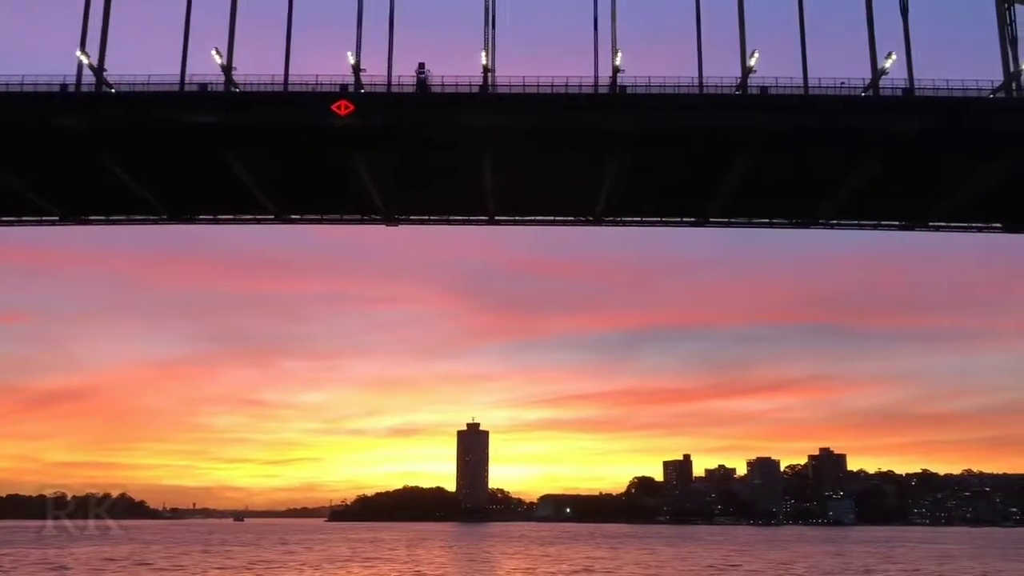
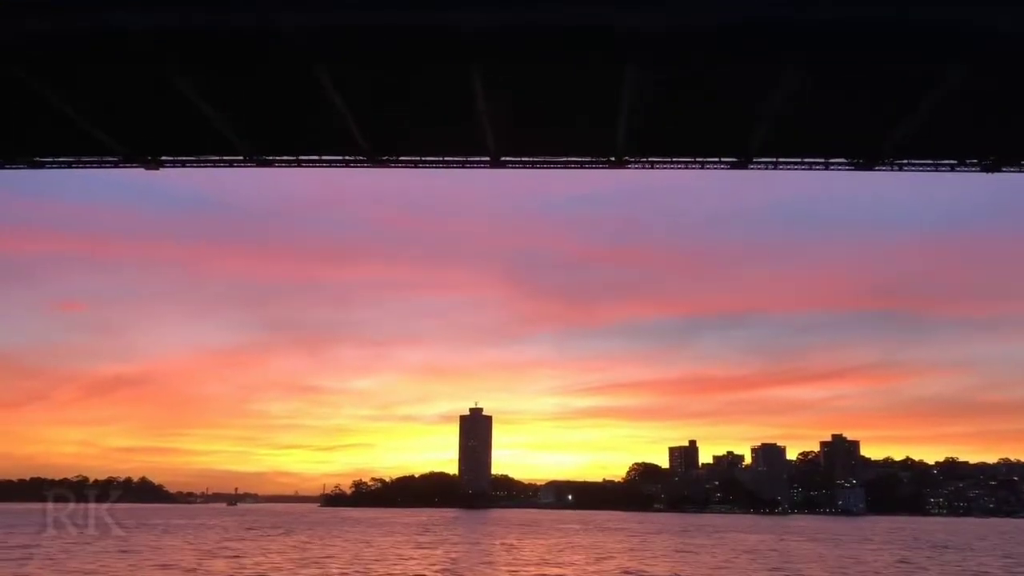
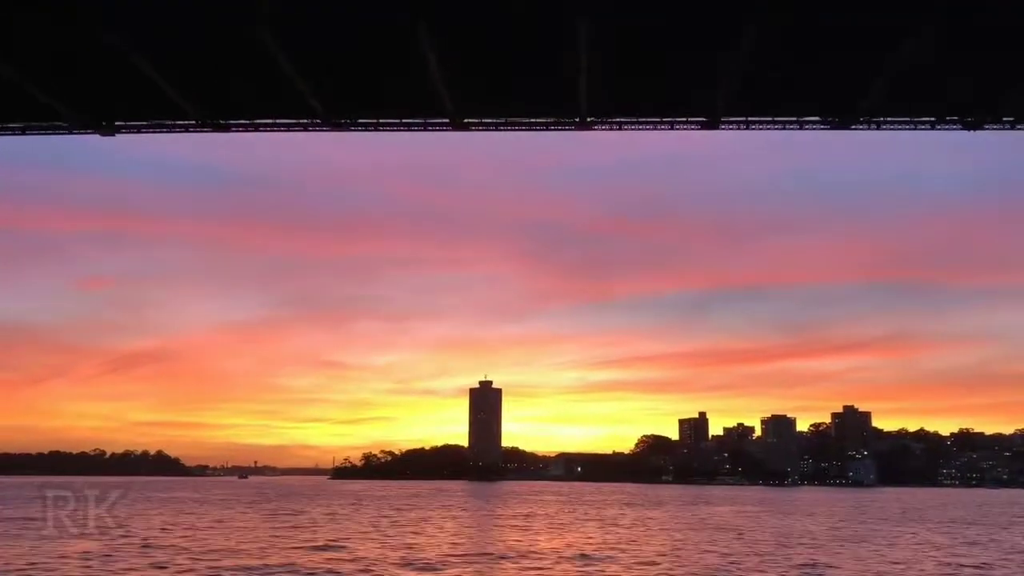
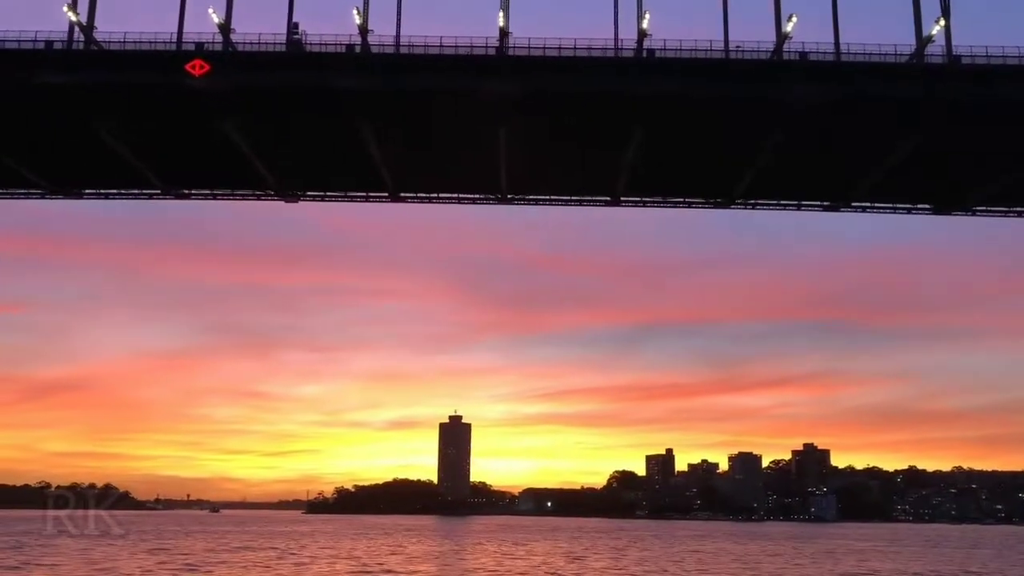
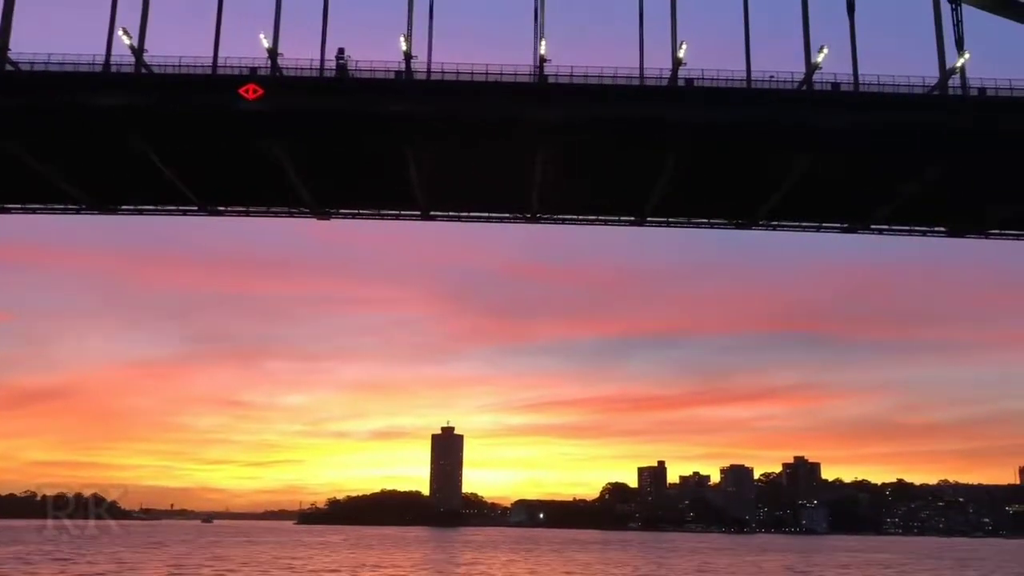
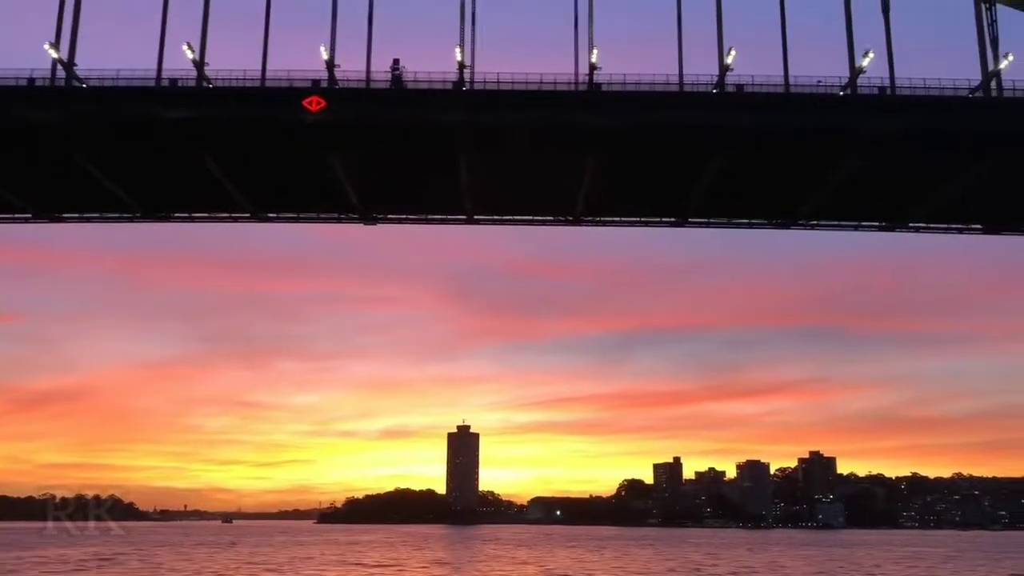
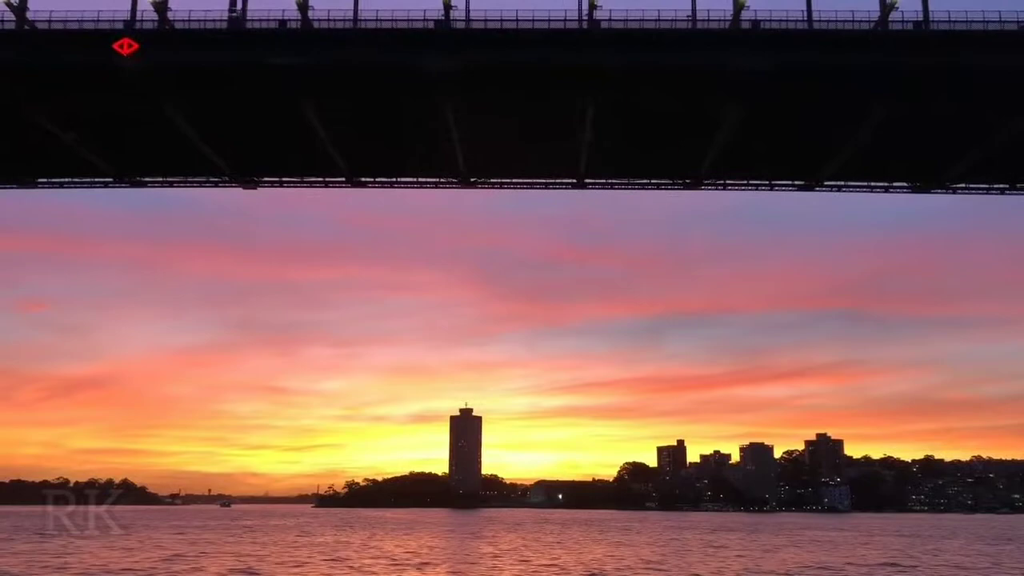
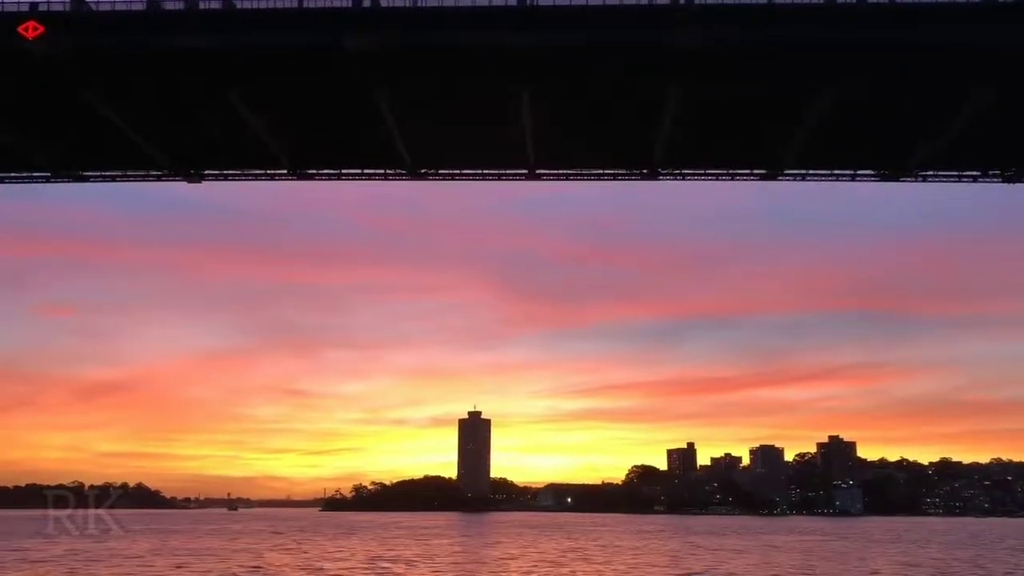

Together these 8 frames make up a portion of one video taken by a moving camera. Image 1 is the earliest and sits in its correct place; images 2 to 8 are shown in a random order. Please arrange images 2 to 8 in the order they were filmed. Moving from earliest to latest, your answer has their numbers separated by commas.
6, 5, 4, 7, 8, 2, 3
